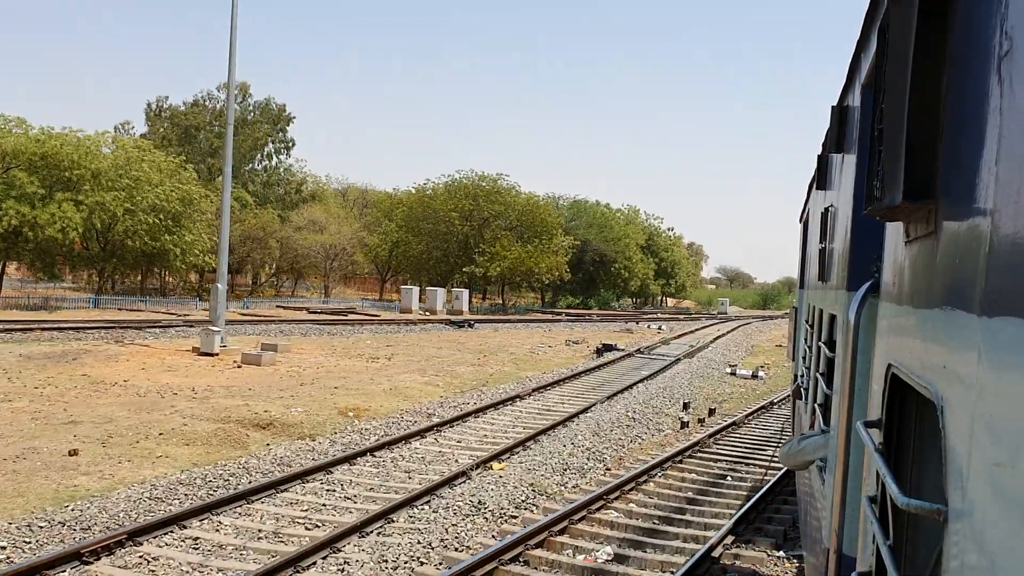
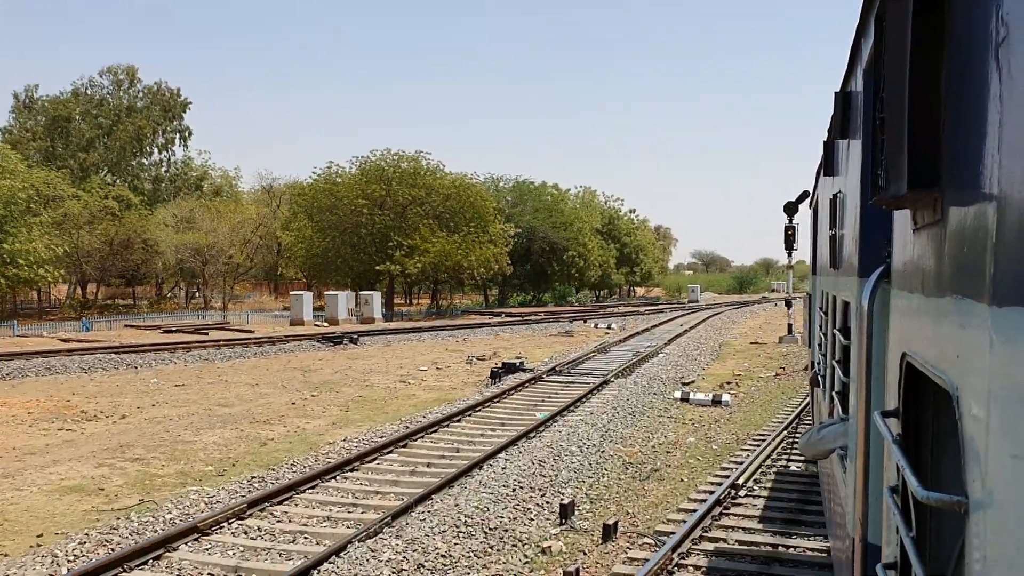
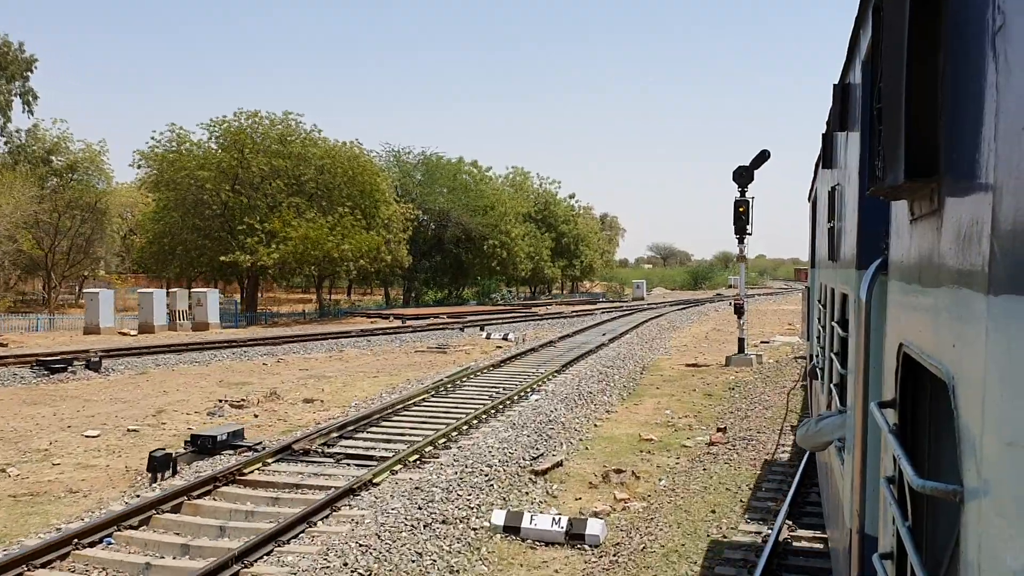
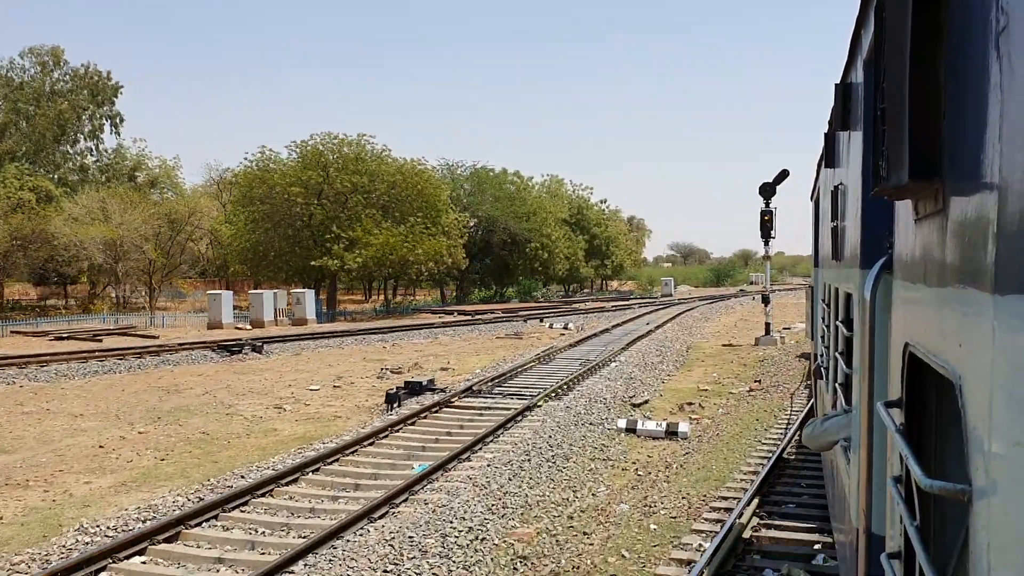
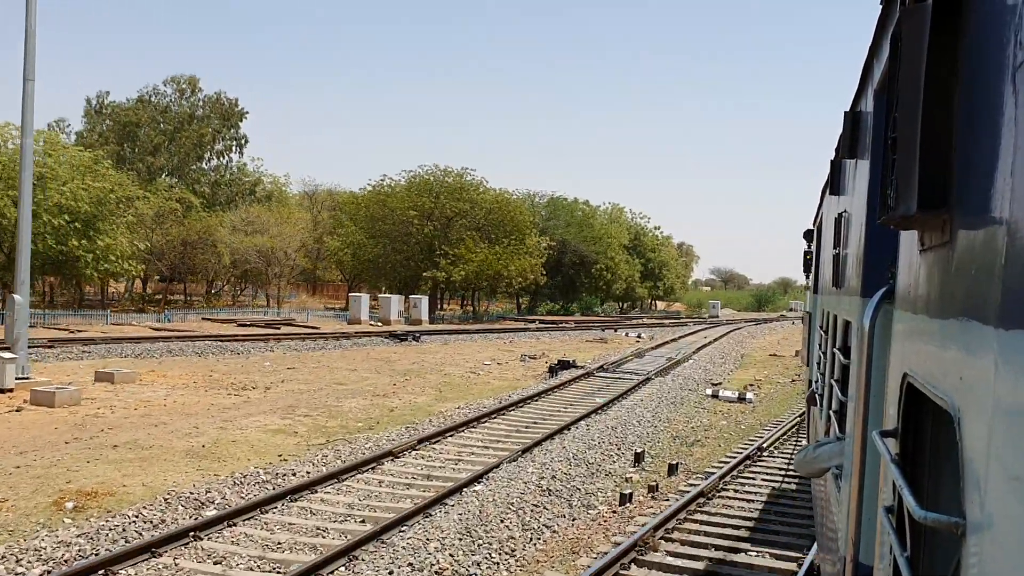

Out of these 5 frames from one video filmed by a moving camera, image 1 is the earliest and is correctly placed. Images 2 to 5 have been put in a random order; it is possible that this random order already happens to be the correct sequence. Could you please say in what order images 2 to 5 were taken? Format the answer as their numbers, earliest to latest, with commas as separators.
5, 2, 4, 3
